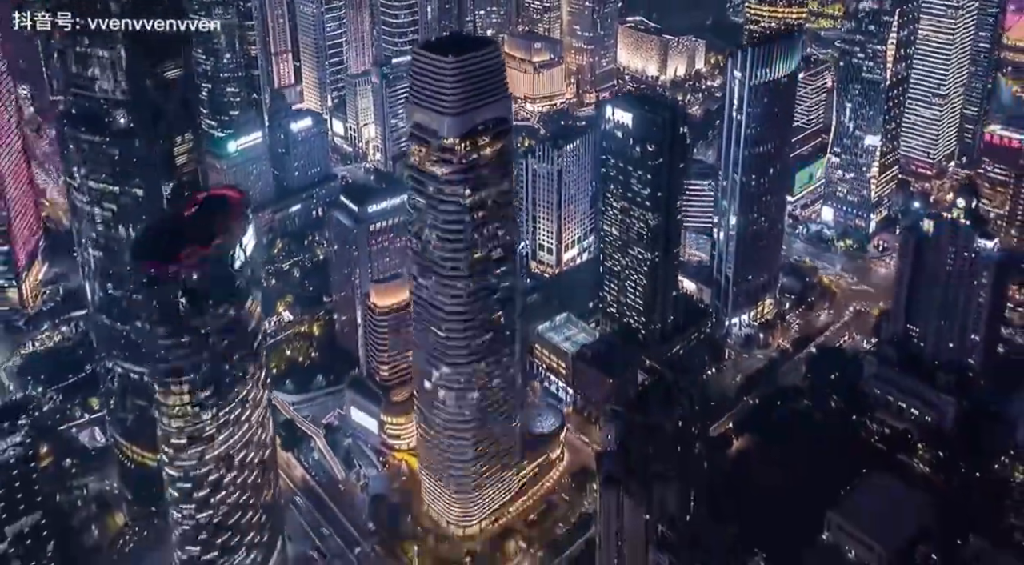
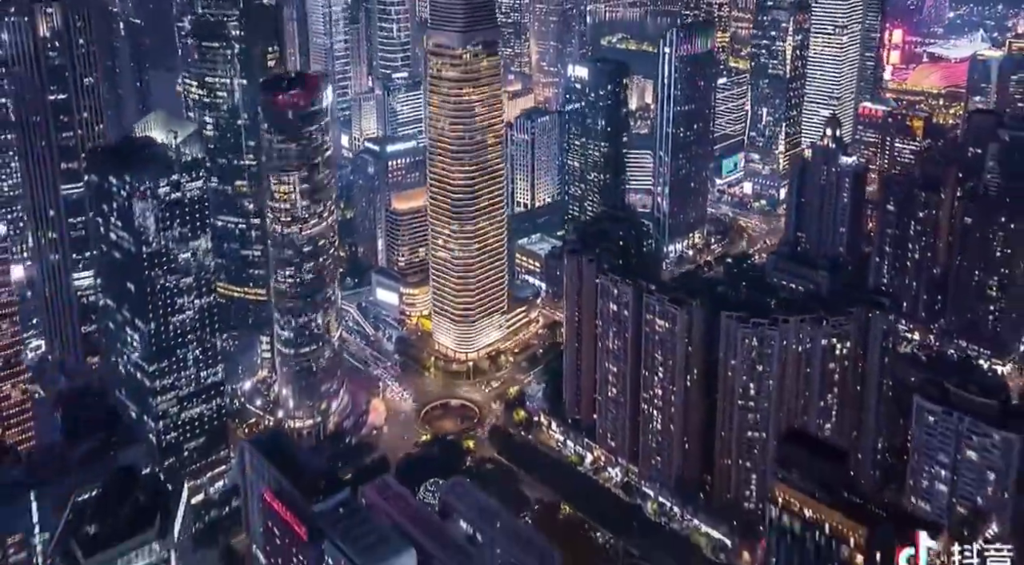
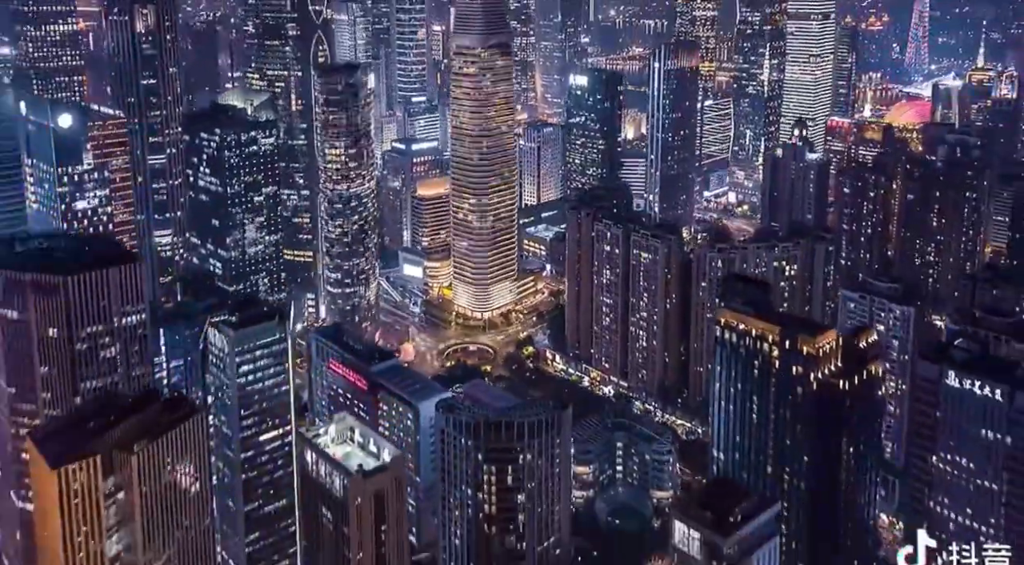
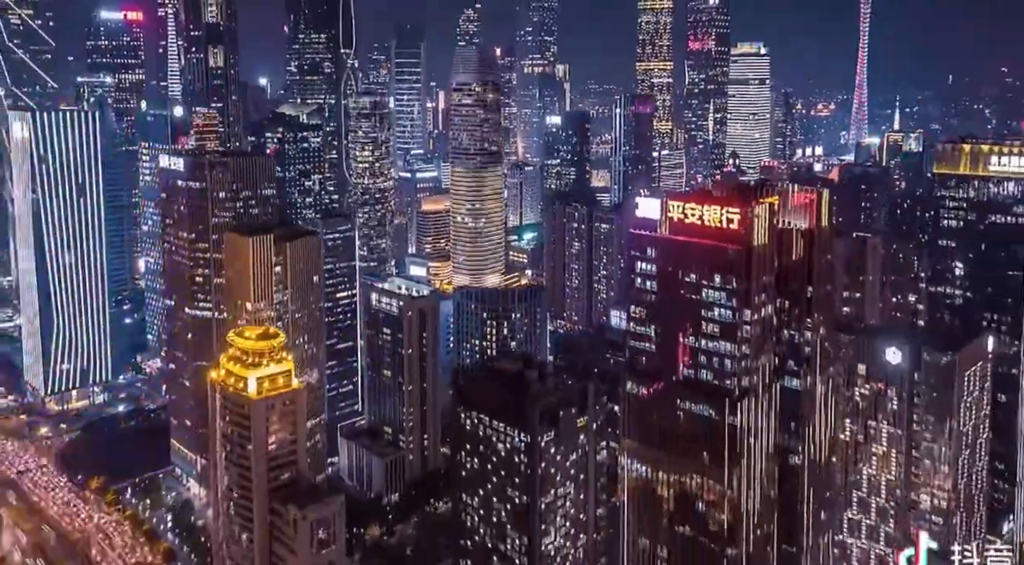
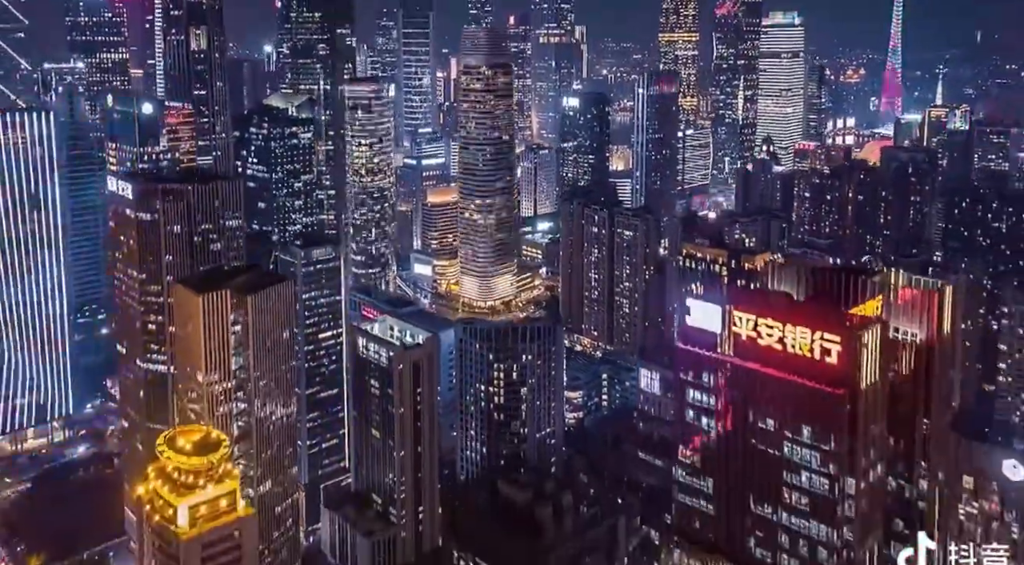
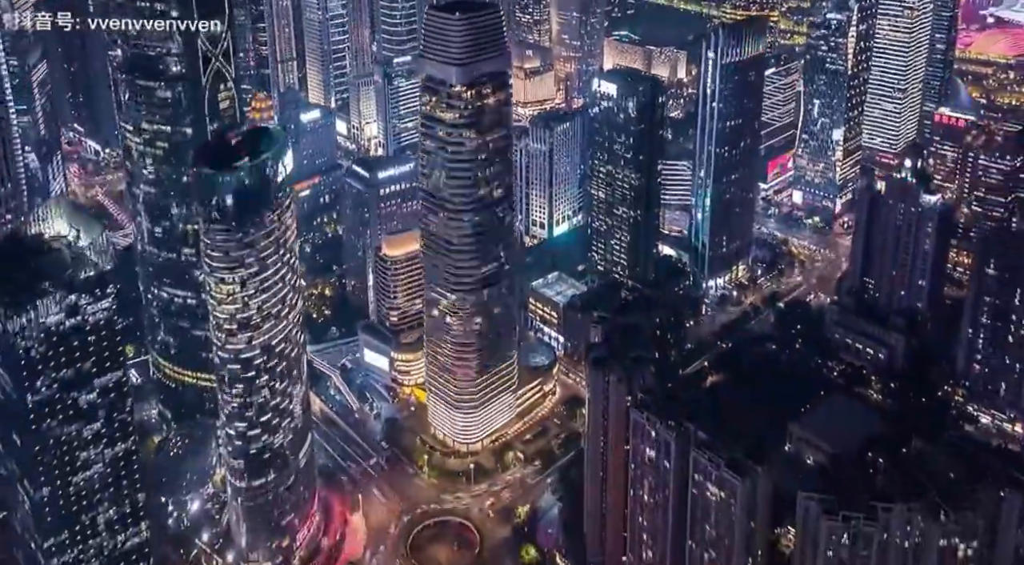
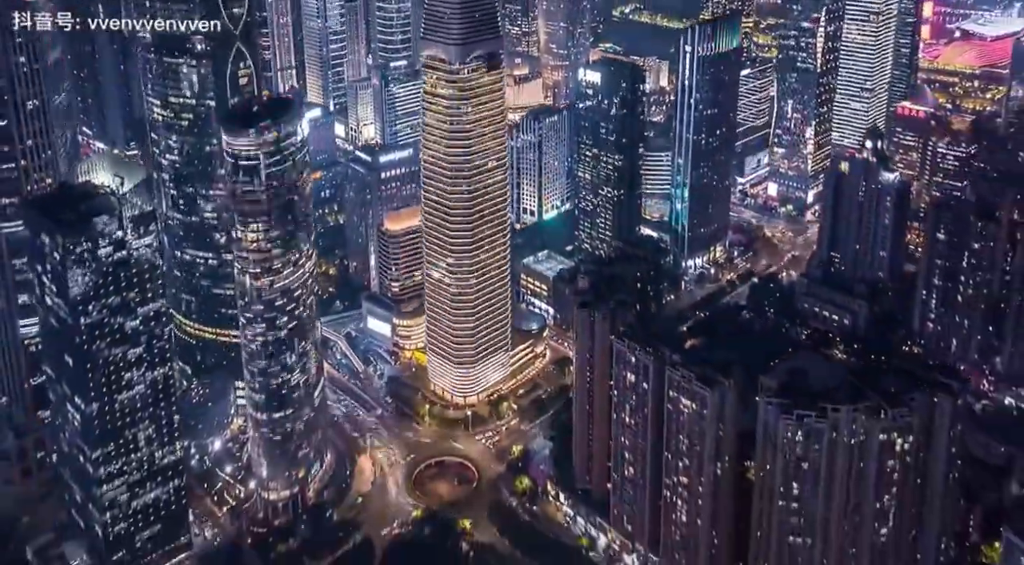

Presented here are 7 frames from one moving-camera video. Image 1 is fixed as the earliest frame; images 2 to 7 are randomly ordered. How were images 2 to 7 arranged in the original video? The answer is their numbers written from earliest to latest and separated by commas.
6, 7, 2, 3, 5, 4
